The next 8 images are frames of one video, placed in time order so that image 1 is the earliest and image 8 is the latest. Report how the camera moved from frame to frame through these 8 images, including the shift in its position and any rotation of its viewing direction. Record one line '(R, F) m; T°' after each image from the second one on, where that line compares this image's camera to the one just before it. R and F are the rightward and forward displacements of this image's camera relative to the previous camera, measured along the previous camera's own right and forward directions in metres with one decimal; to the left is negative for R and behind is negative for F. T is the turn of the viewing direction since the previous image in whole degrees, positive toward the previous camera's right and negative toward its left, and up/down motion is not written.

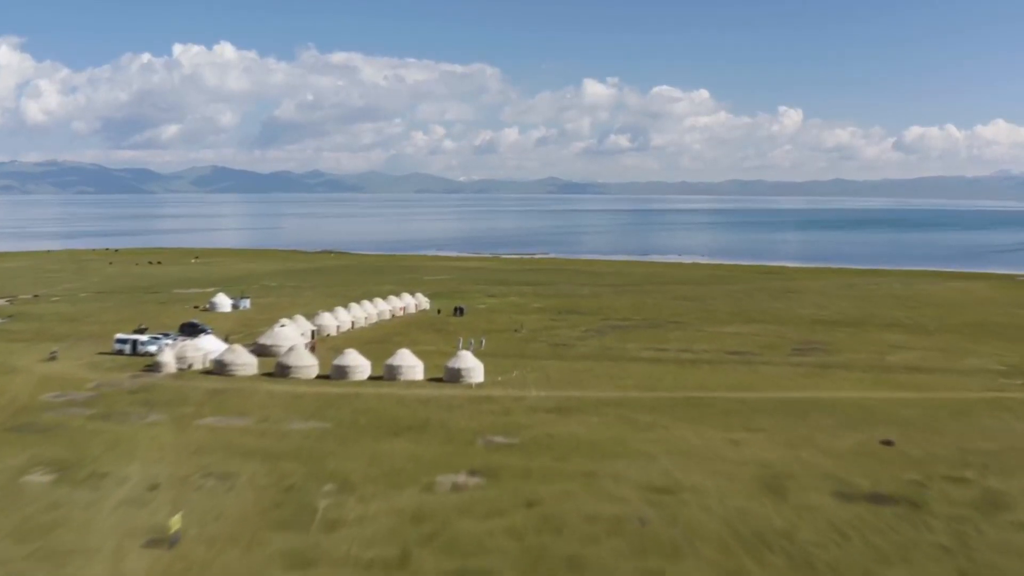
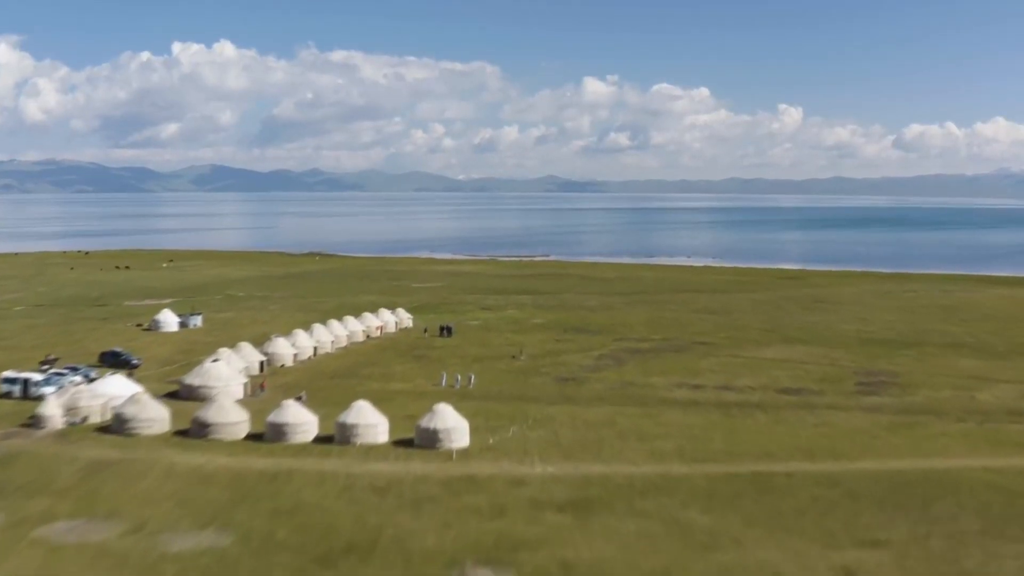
(+0.1, +8.8) m; 0°
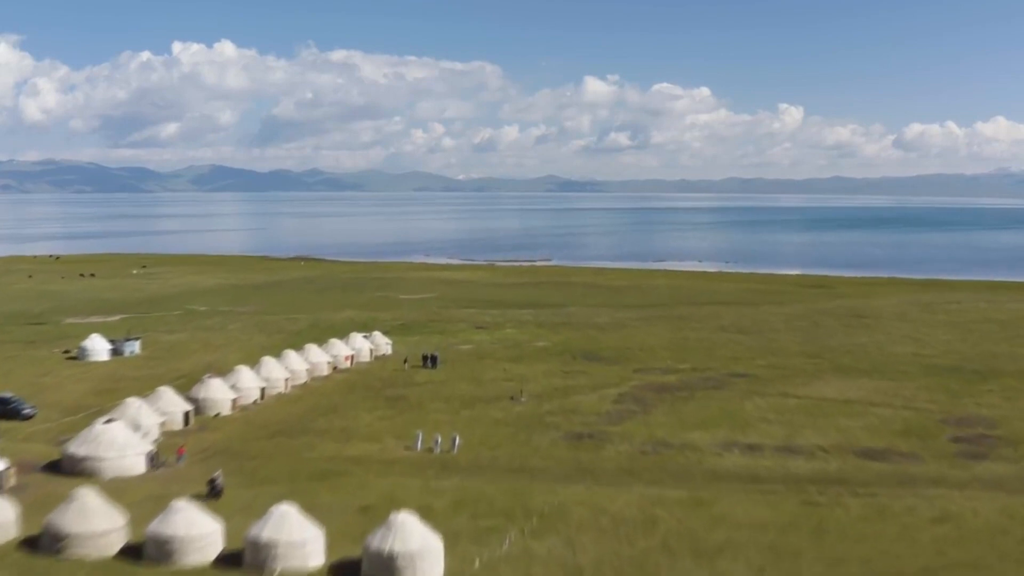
(0.0, +8.2) m; 0°
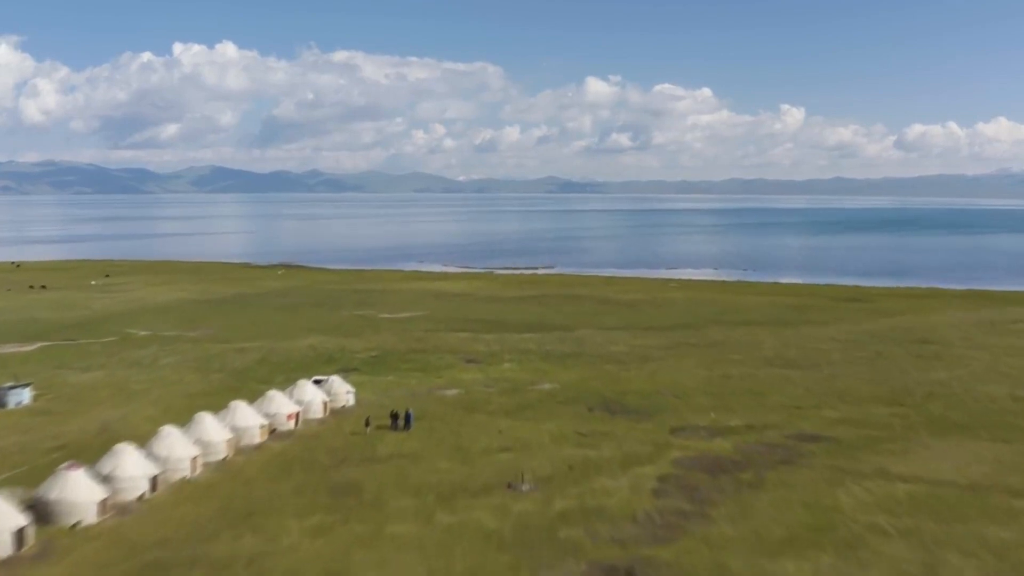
(+0.1, +9.5) m; 0°
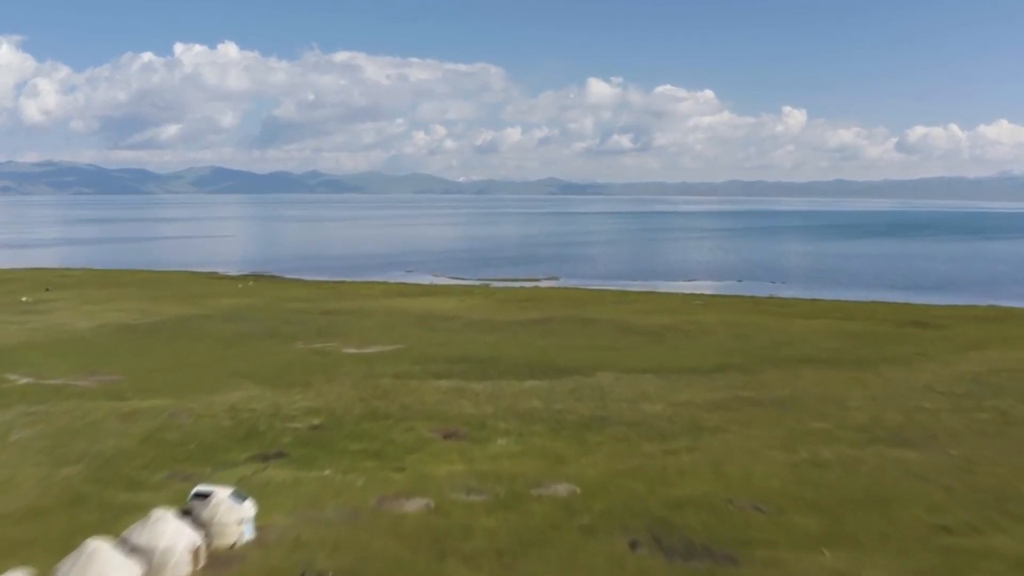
(+0.1, +12.1) m; 0°
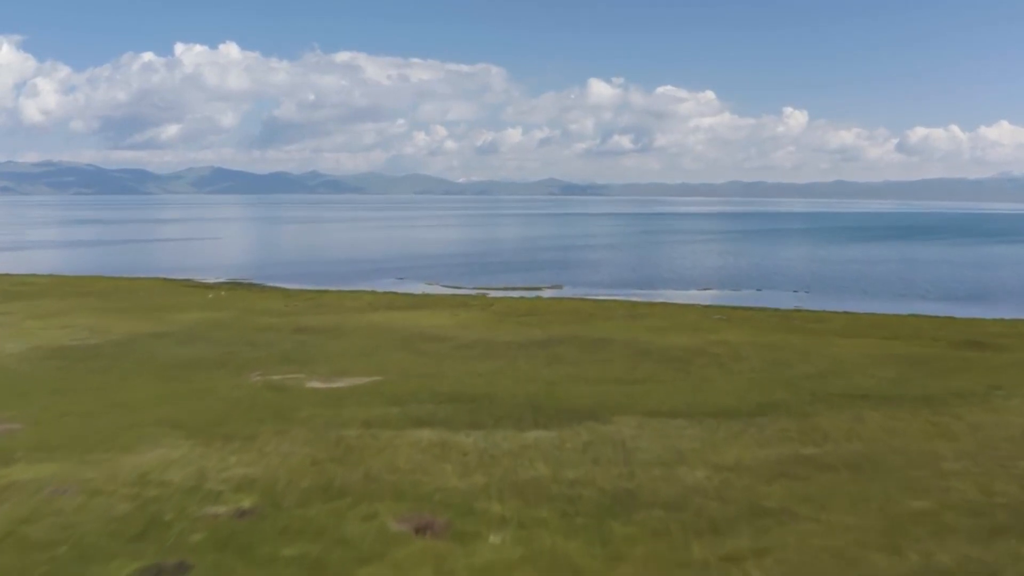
(0.0, +7.8) m; 0°
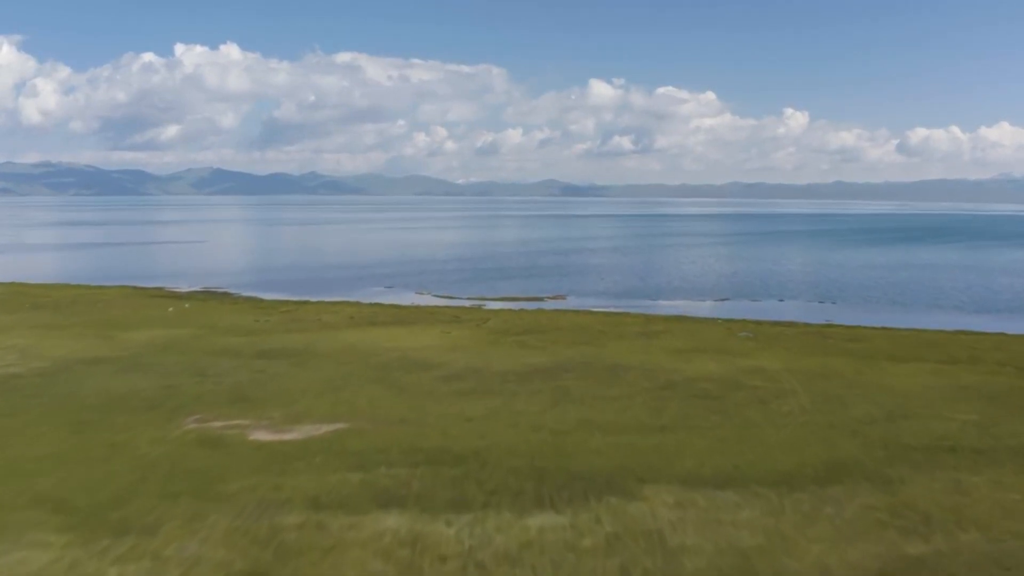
(0.0, +7.8) m; 0°
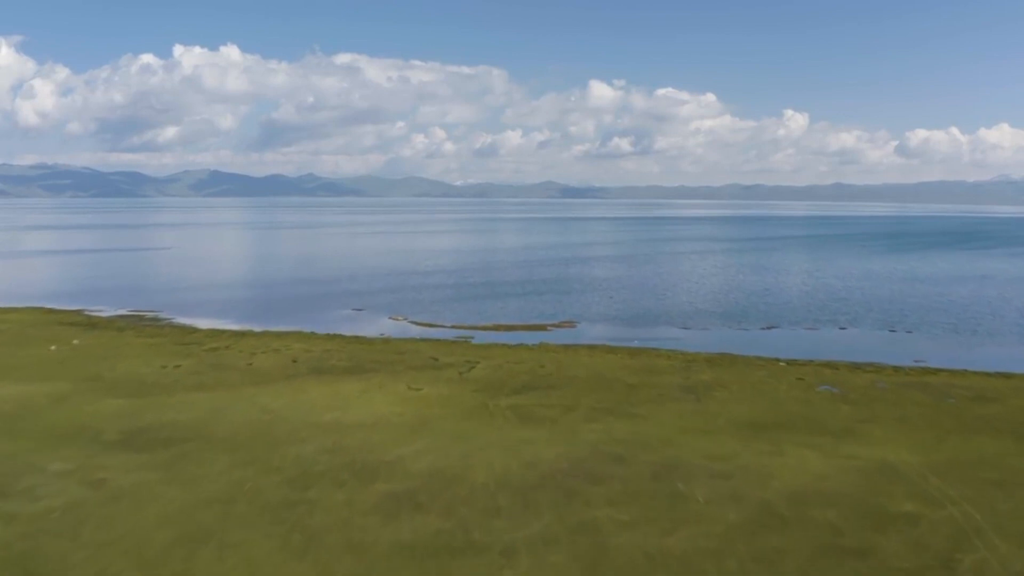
(+0.1, +16.1) m; 0°
